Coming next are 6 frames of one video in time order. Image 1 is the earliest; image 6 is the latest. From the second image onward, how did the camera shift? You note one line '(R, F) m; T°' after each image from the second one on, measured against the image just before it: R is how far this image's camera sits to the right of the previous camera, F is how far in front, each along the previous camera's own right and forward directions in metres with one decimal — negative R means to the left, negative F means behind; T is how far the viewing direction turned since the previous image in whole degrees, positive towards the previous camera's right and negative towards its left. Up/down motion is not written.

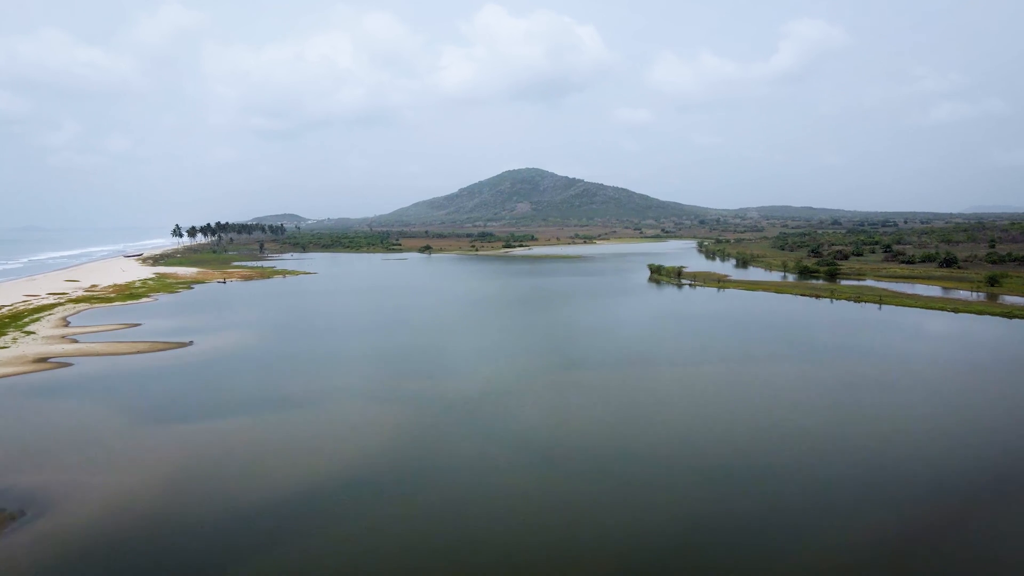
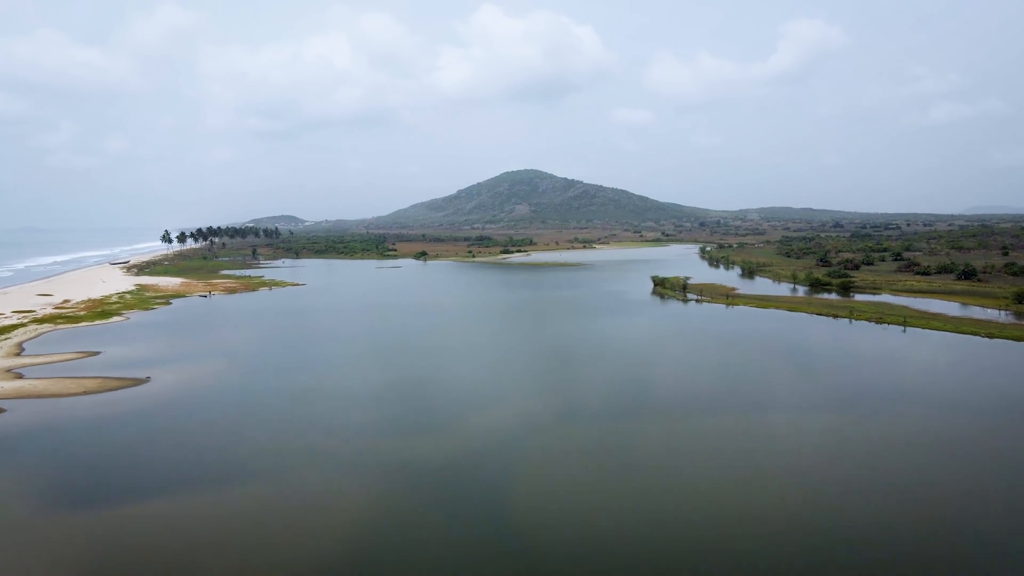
(+0.2, +2.1) m; 0°
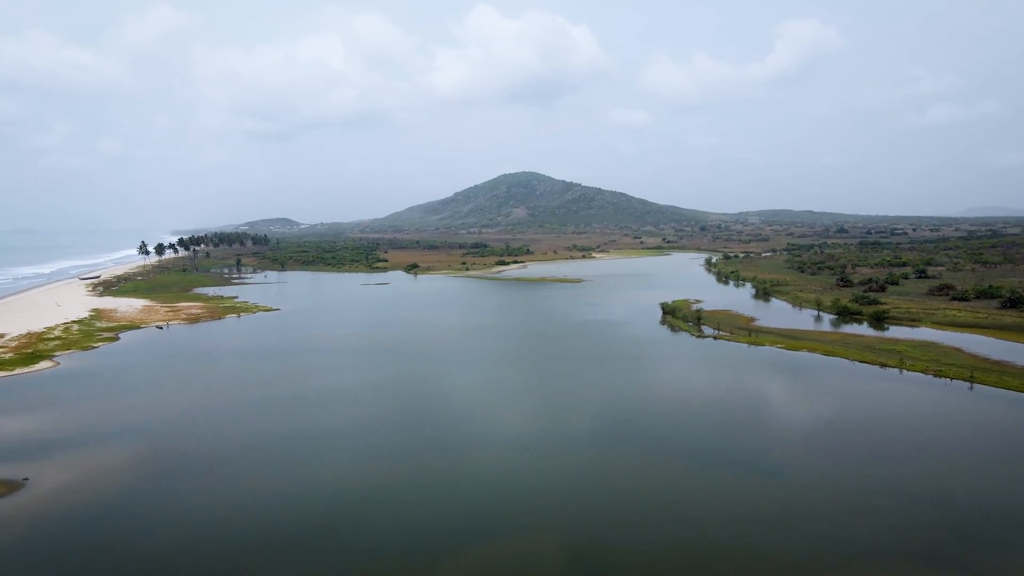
(+0.3, +4.3) m; 0°
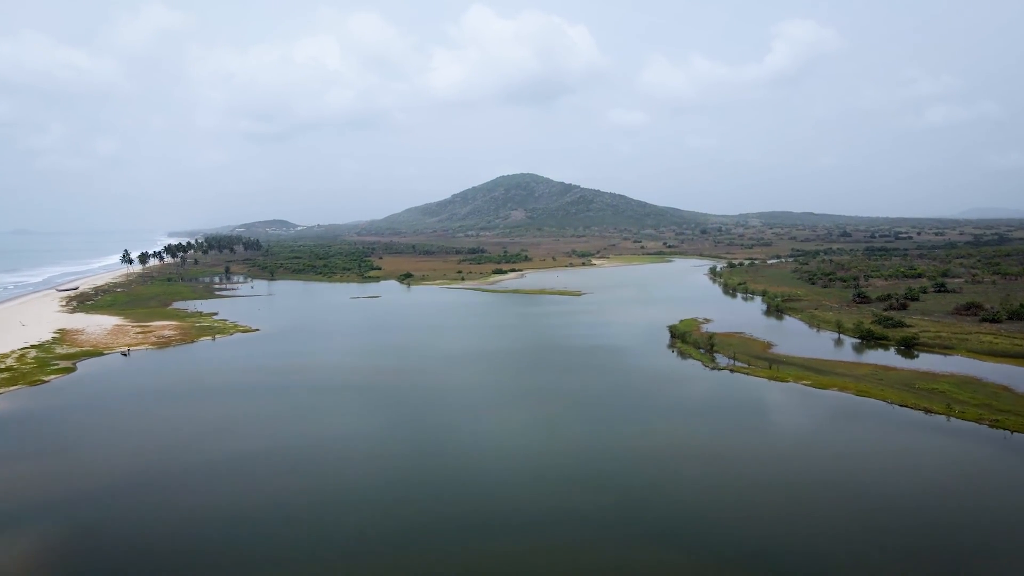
(+0.2, +3.0) m; 0°
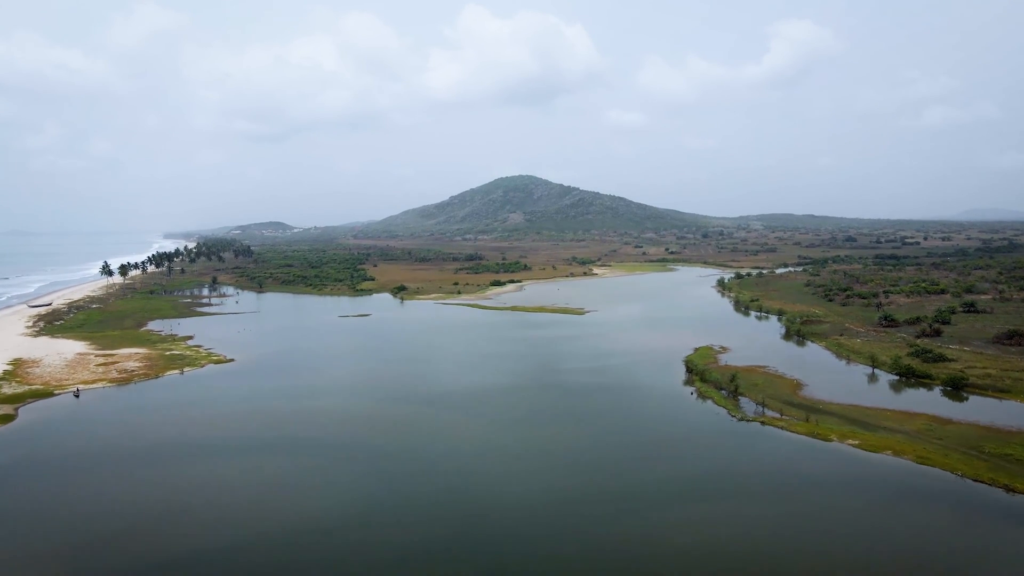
(-0.1, +3.6) m; 0°
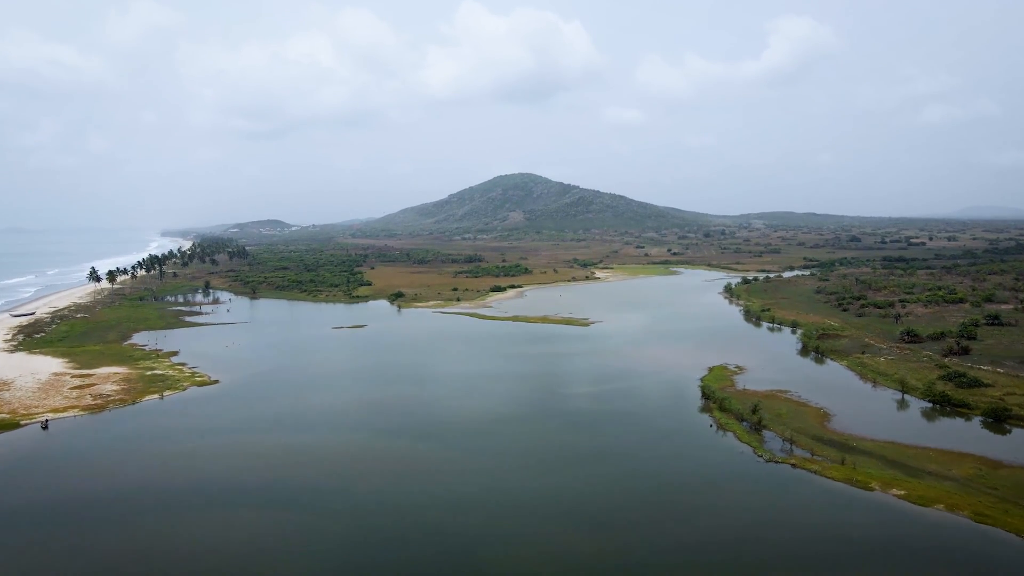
(-0.2, +2.4) m; 0°
